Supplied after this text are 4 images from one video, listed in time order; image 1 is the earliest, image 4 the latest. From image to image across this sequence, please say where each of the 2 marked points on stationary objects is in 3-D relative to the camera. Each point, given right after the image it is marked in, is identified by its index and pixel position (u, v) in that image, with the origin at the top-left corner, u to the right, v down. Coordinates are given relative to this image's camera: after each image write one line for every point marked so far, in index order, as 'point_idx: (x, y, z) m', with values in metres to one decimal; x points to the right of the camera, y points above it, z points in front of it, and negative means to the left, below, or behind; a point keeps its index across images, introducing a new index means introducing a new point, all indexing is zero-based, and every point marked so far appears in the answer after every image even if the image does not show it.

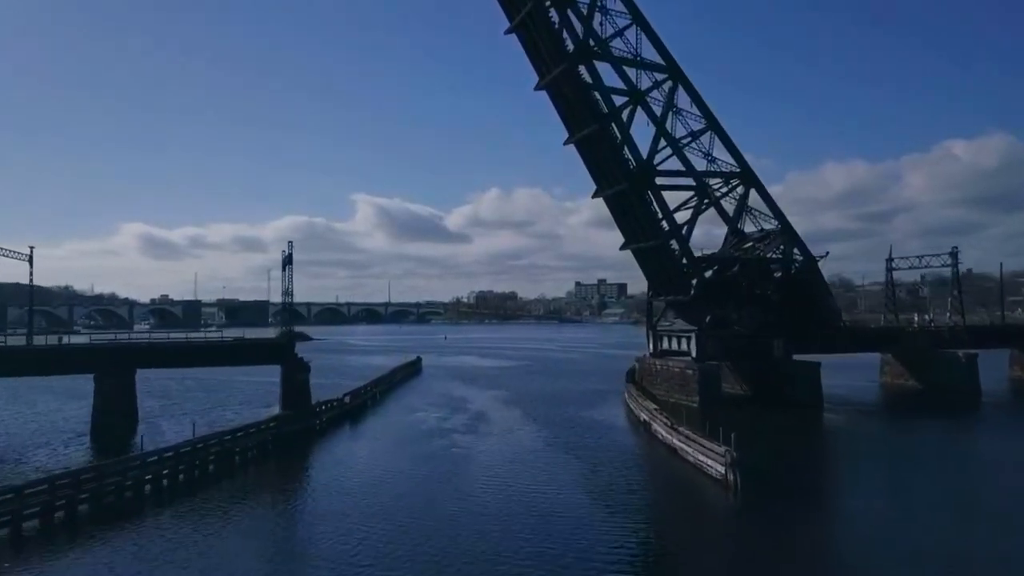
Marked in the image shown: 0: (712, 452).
0: (+6.0, -4.9, +17.7) m
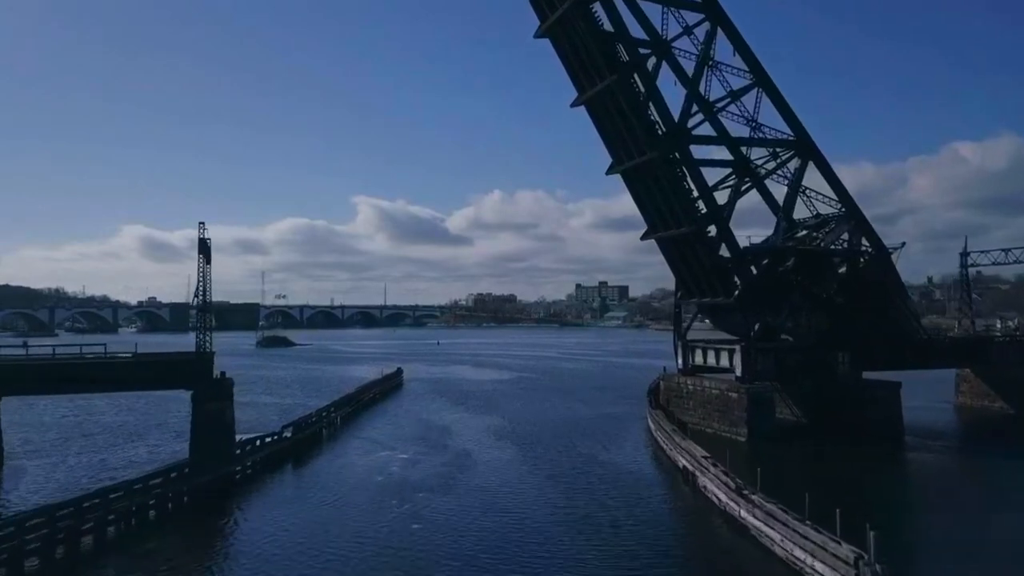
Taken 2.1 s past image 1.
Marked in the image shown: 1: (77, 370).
0: (+5.7, -4.8, +11.2) m
1: (-13.8, -2.6, +18.6) m
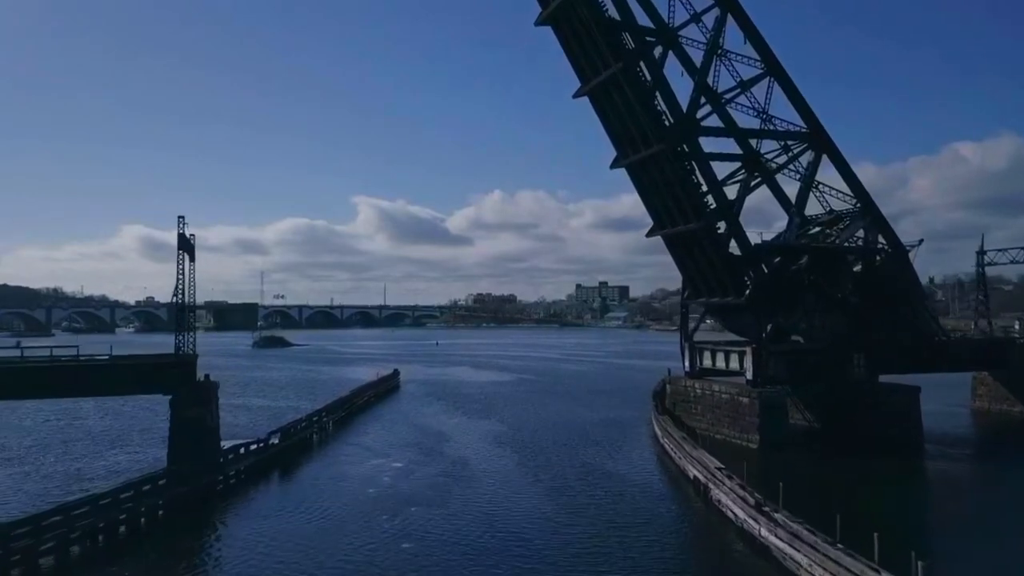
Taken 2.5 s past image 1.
0: (+5.7, -4.8, +10.0) m
1: (-13.8, -2.6, +17.5) m
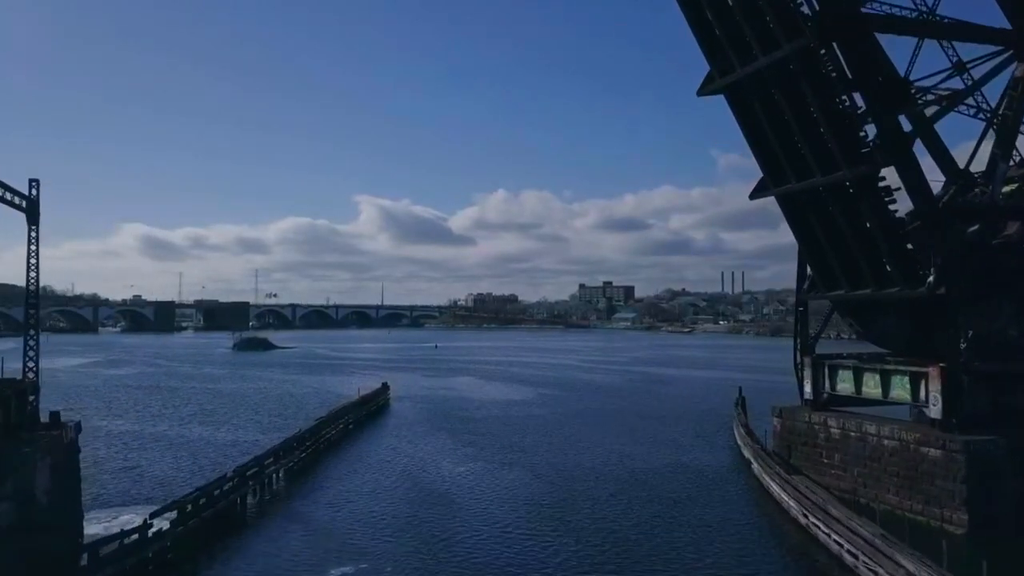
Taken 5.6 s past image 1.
0: (+6.8, -4.4, +1.8) m
1: (-12.7, -2.1, +9.2) m
